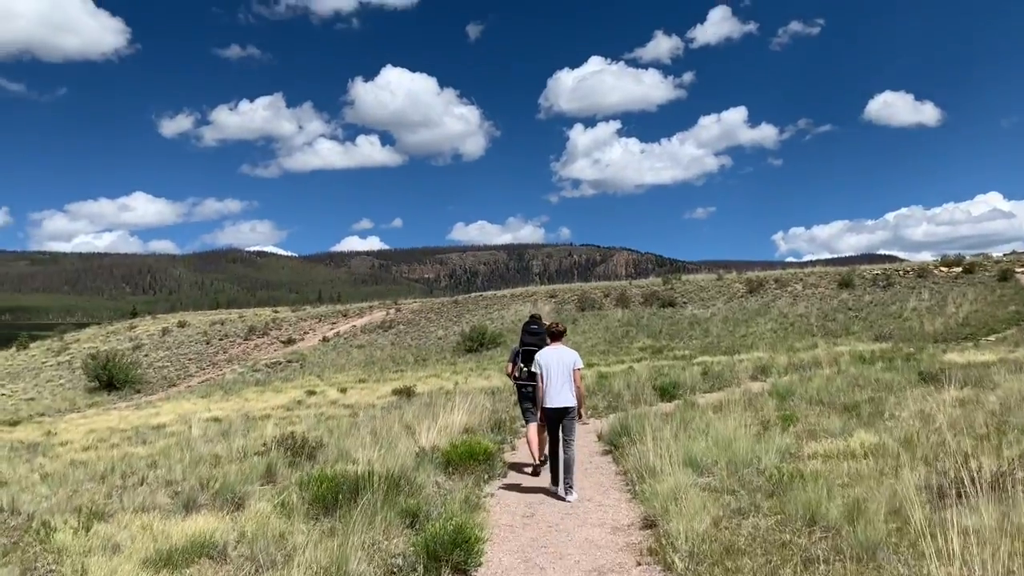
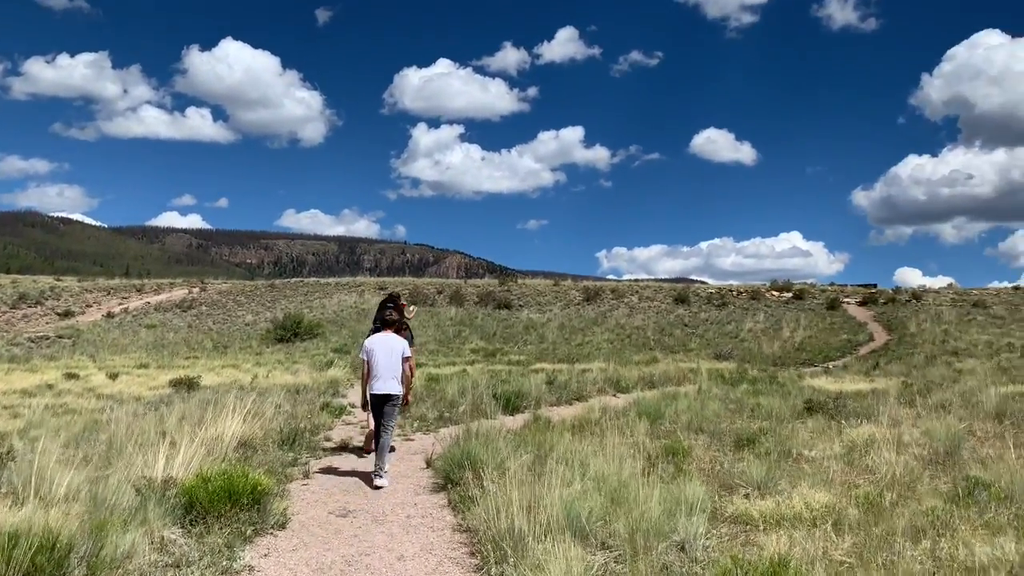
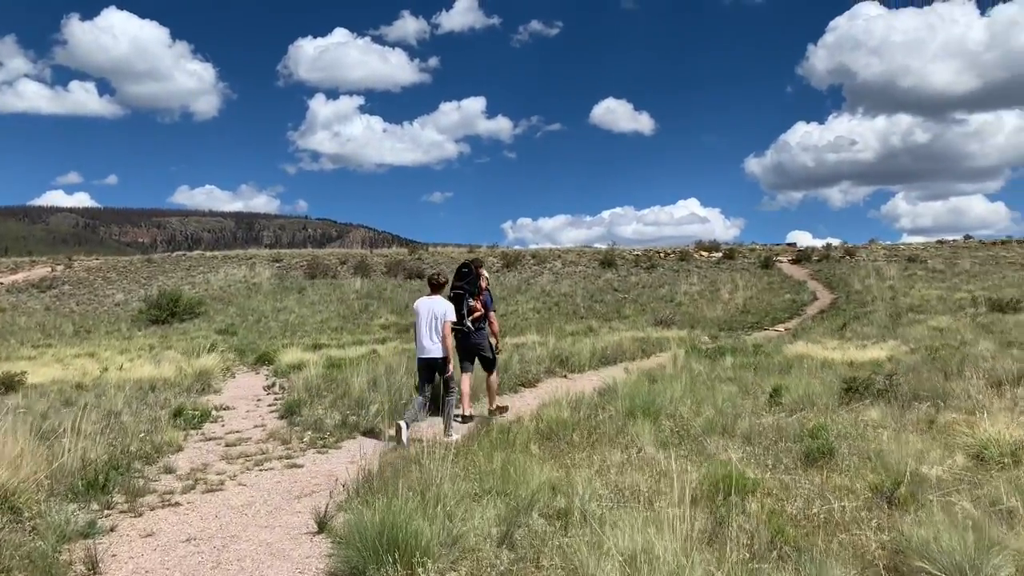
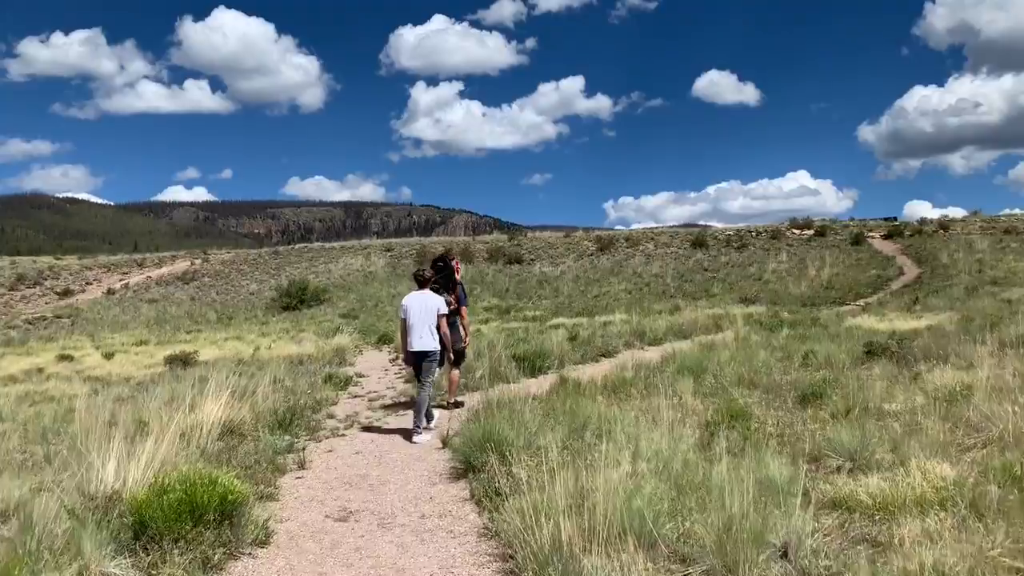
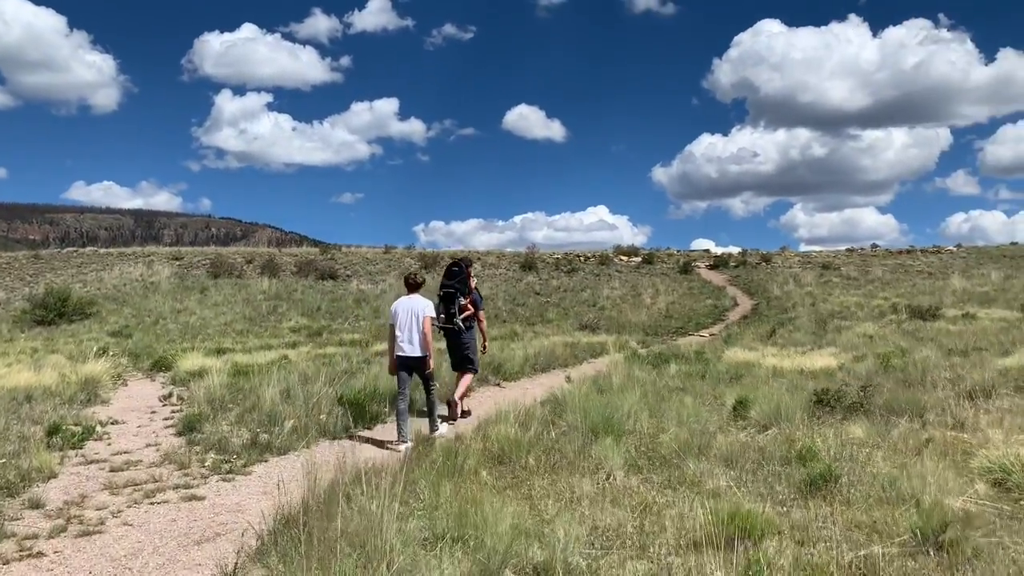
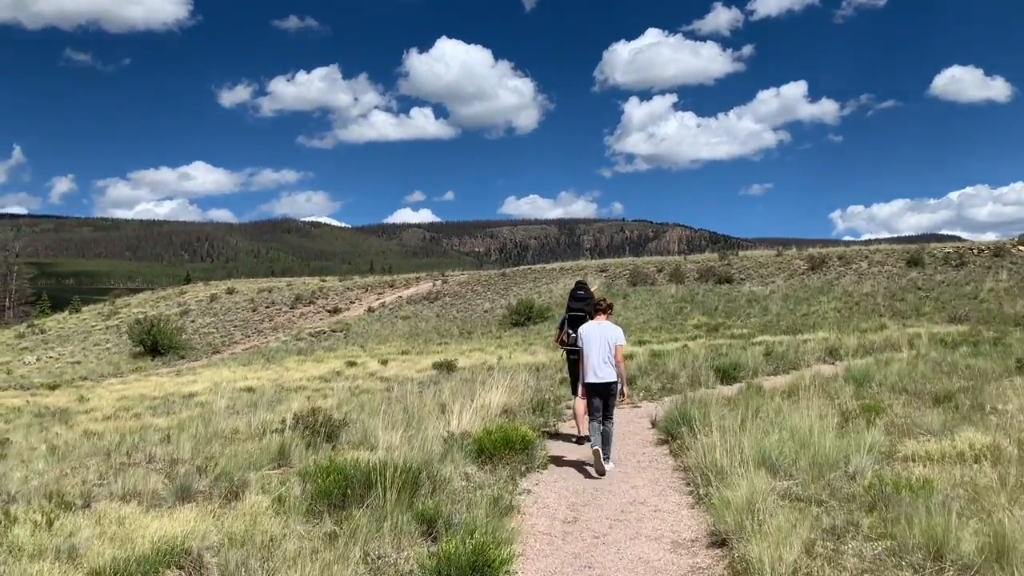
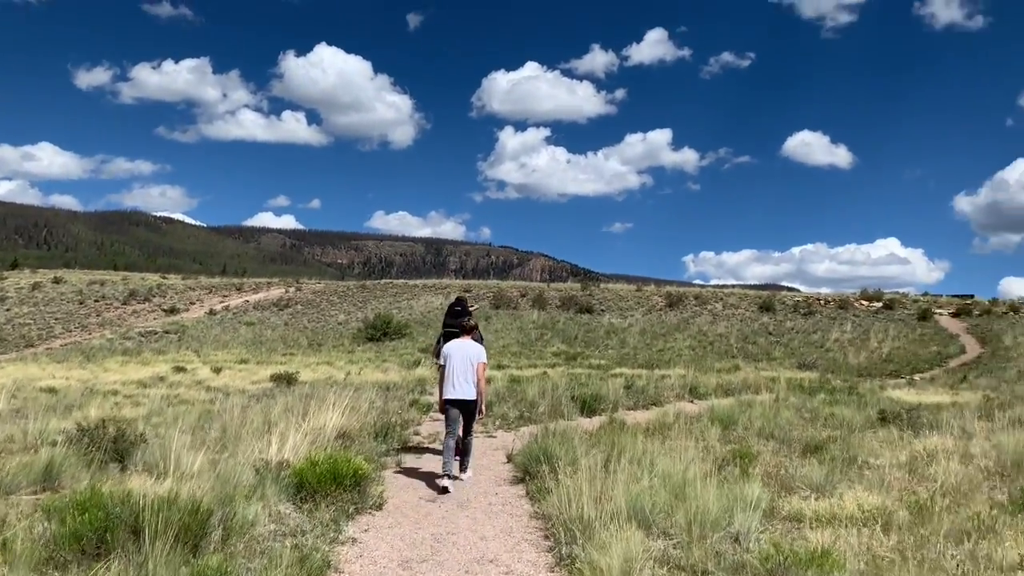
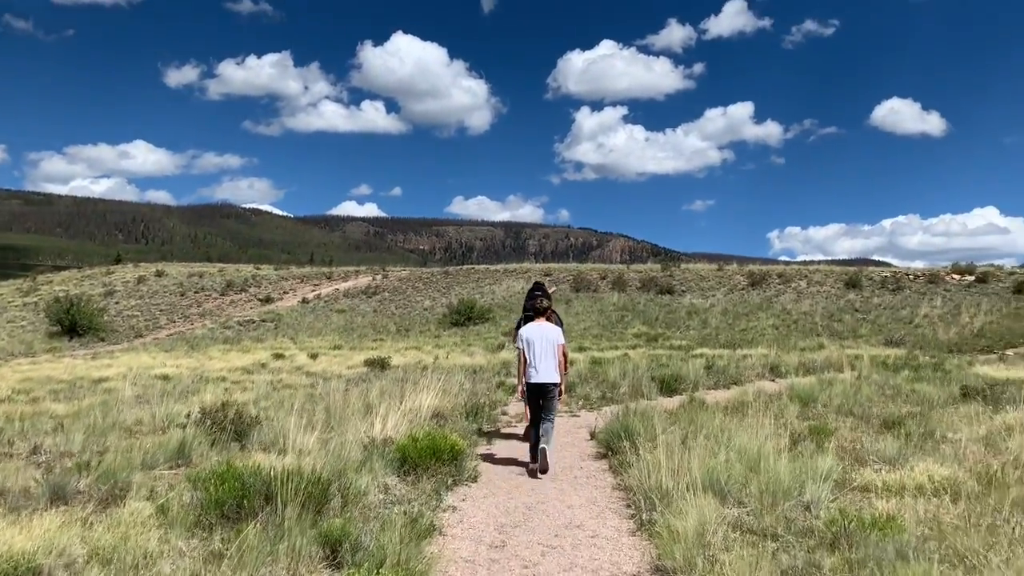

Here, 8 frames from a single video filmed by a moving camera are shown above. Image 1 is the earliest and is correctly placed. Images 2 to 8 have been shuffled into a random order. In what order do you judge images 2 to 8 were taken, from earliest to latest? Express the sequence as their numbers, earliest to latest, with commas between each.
6, 8, 7, 2, 4, 3, 5
